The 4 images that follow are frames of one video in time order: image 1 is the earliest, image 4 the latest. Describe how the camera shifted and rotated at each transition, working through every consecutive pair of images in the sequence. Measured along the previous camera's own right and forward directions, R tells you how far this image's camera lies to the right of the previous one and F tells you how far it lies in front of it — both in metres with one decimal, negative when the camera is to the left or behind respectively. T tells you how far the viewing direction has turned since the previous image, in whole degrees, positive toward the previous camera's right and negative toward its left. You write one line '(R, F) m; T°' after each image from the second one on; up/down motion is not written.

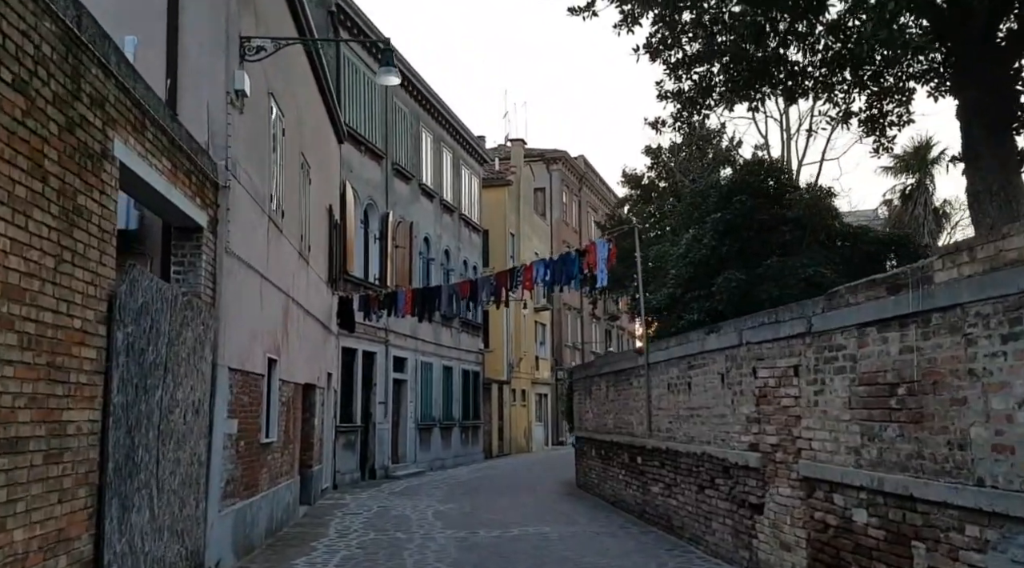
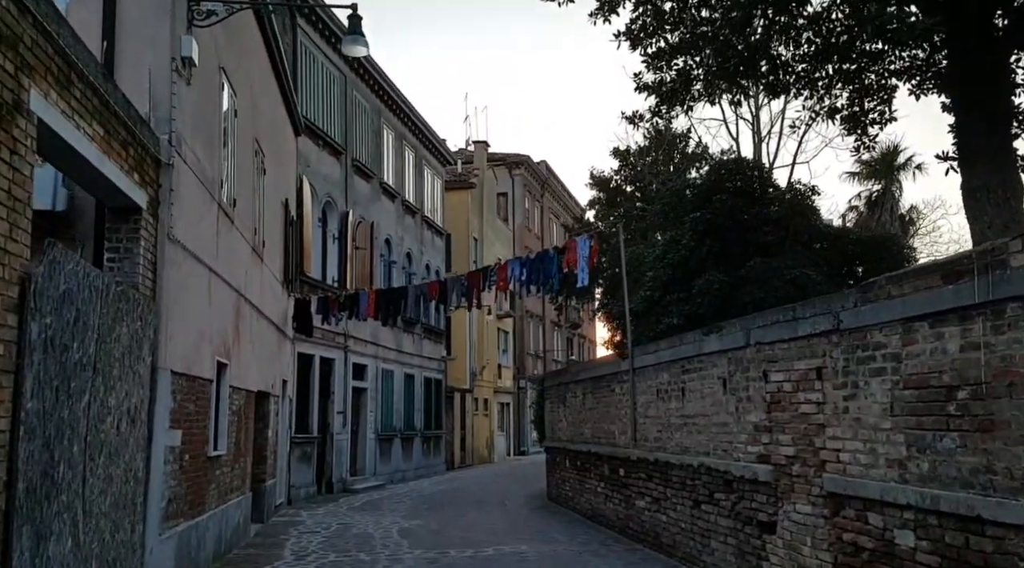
(-0.2, +1.0) m; +3°
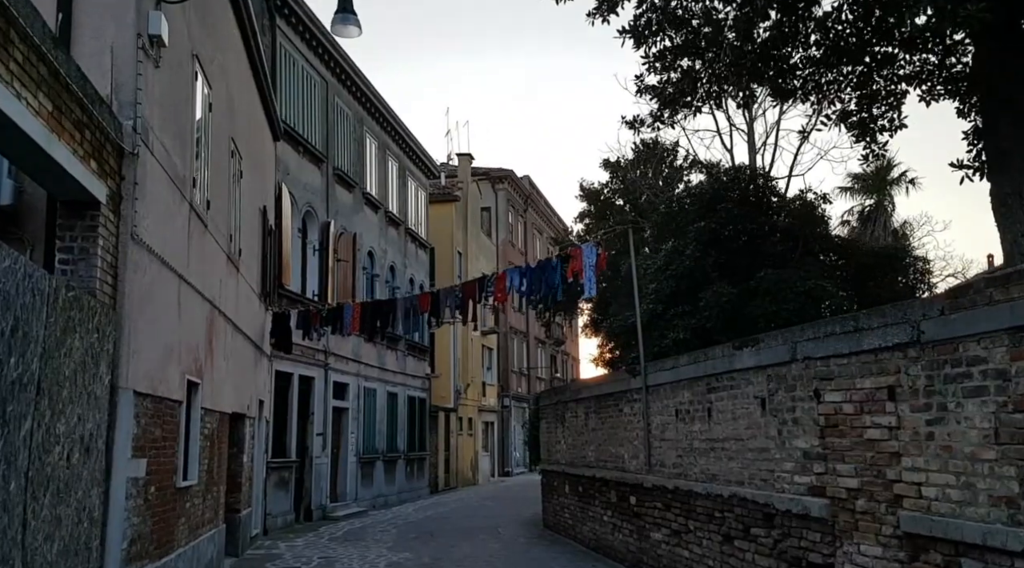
(-0.3, +1.0) m; +1°
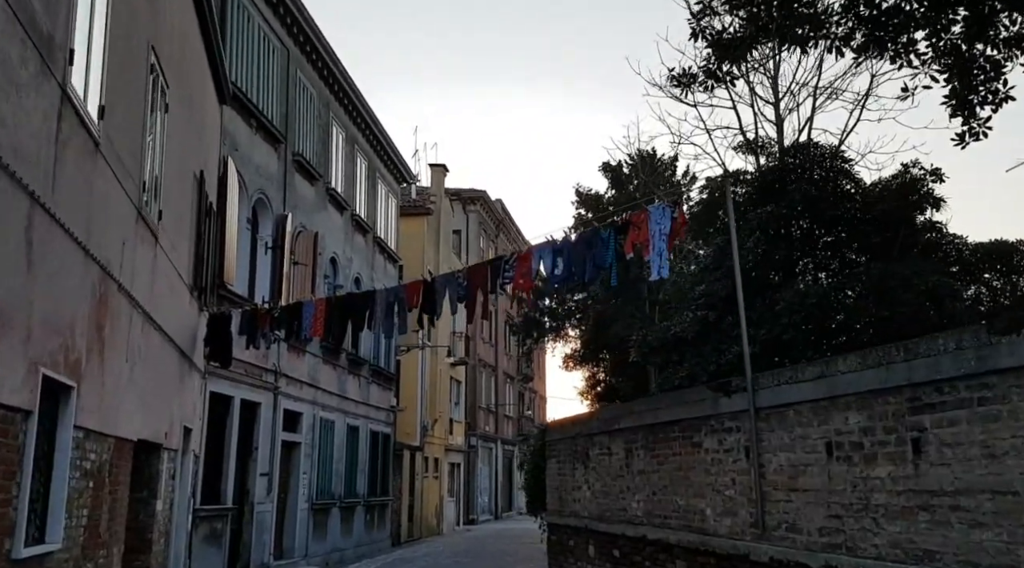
(-0.7, +3.6) m; +3°
